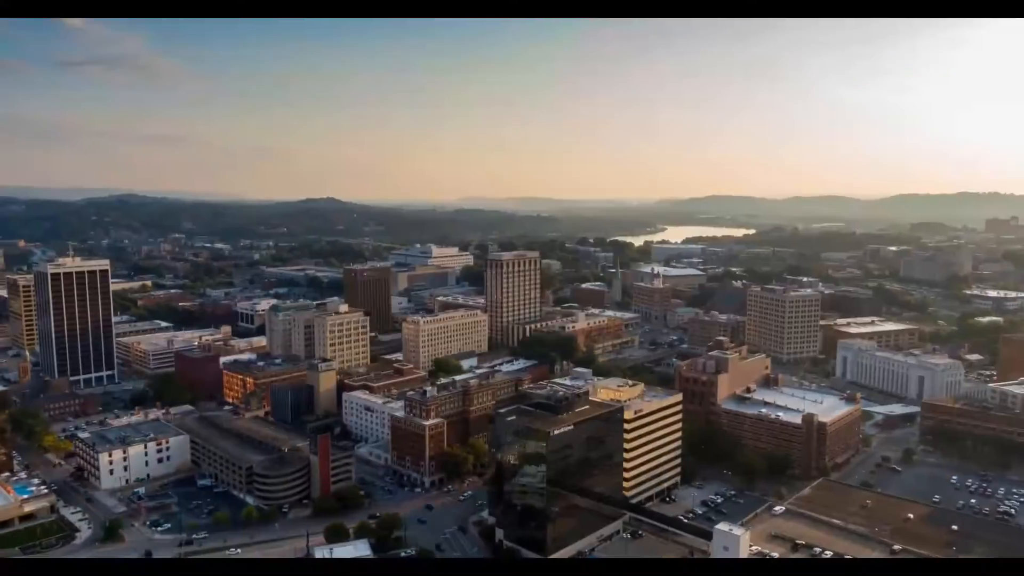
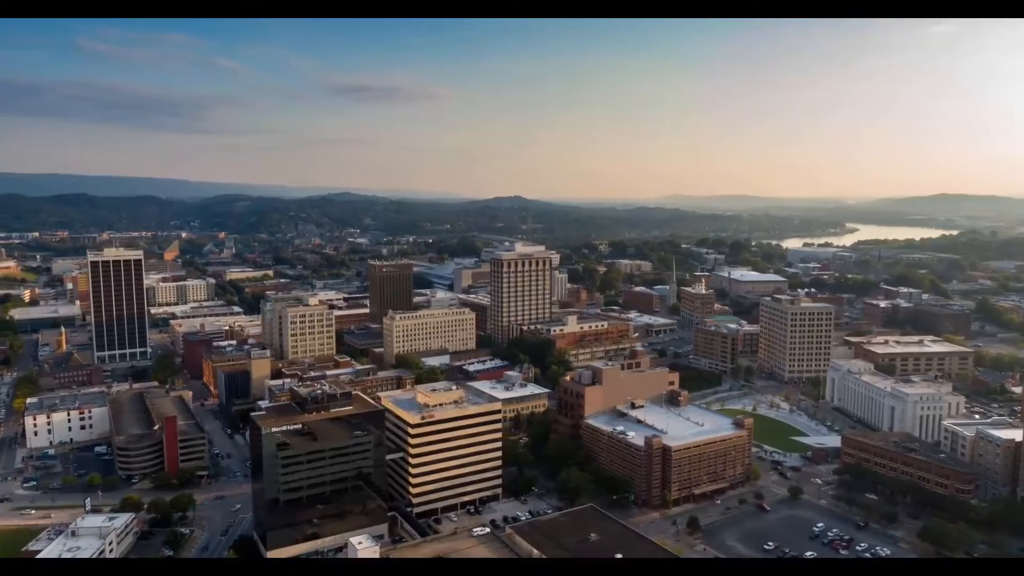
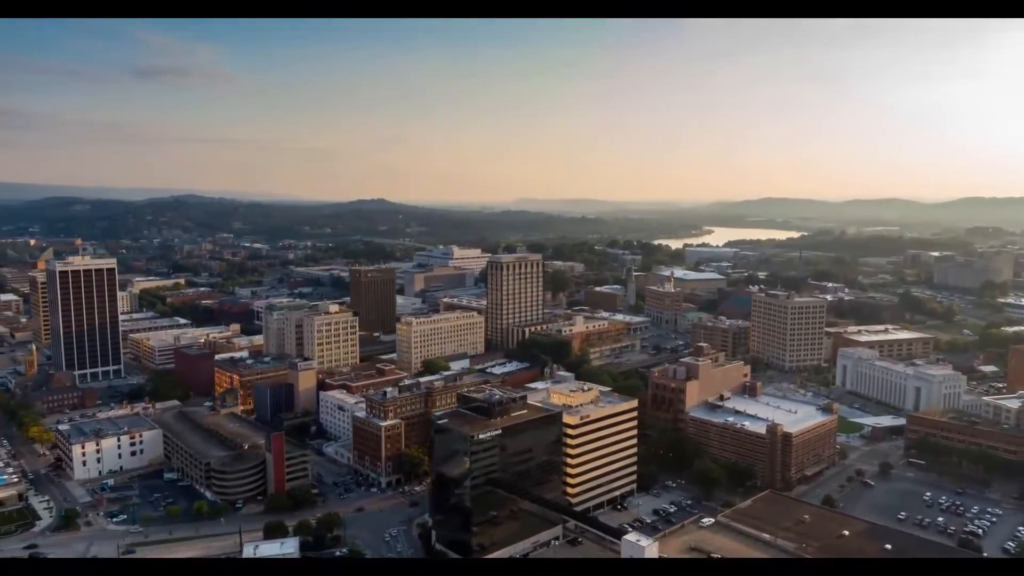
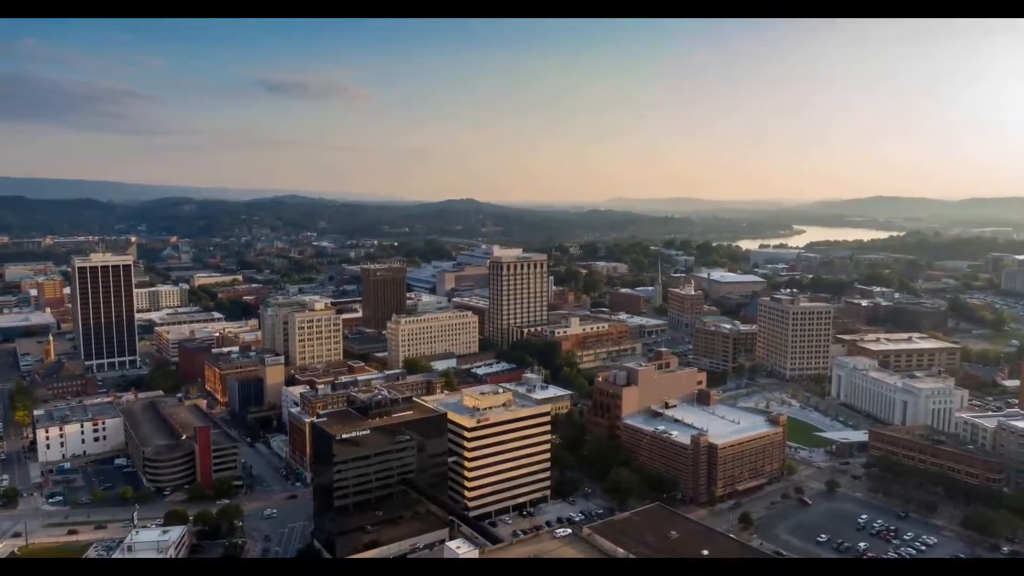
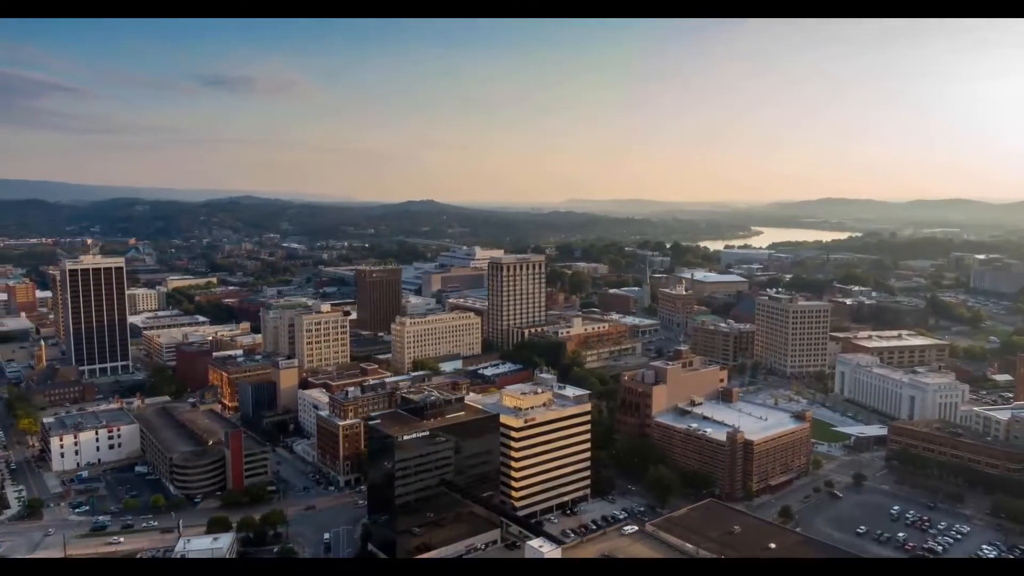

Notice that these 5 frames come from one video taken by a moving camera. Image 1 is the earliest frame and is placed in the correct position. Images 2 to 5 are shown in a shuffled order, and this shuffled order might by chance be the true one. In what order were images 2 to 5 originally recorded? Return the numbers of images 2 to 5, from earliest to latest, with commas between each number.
3, 5, 4, 2
